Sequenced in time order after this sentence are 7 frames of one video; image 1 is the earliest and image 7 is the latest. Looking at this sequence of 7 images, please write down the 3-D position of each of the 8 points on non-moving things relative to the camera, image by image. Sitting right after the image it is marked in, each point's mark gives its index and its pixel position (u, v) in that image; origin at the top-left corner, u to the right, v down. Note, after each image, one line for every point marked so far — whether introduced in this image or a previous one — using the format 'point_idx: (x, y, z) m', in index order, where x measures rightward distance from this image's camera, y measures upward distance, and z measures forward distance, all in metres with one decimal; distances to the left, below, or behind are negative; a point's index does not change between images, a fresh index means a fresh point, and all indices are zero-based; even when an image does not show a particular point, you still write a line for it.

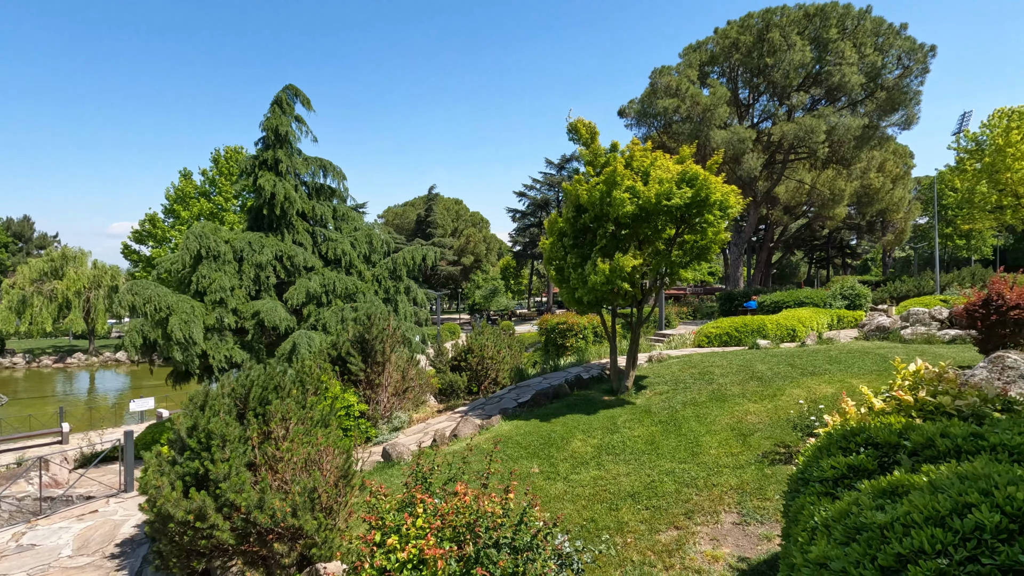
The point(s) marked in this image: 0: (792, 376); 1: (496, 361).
0: (+4.5, -1.4, +8.6) m
1: (-0.3, -1.5, +11.0) m
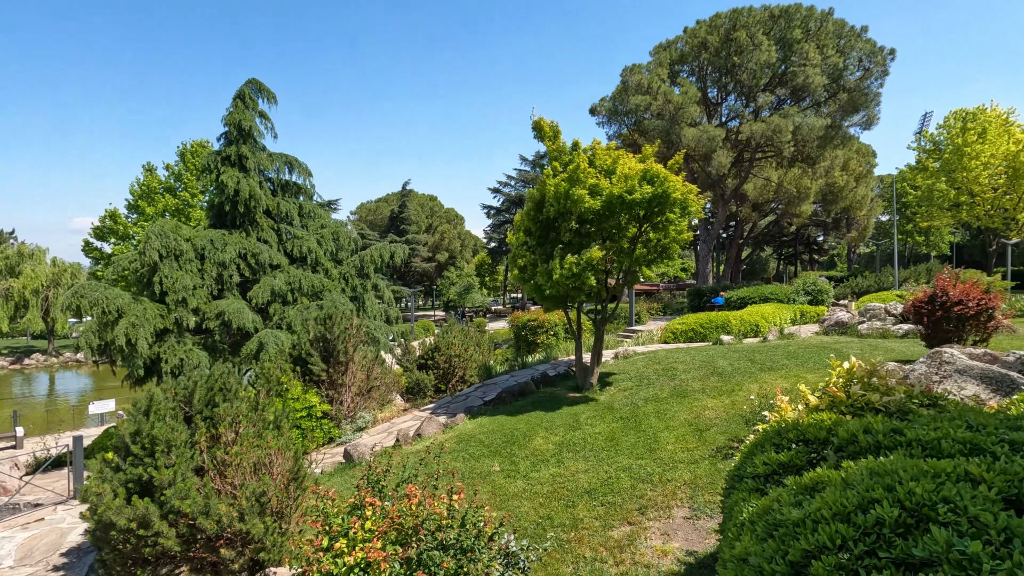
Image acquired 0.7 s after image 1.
0: (+3.9, -1.4, +8.8) m
1: (-1.0, -1.5, +11.0) m
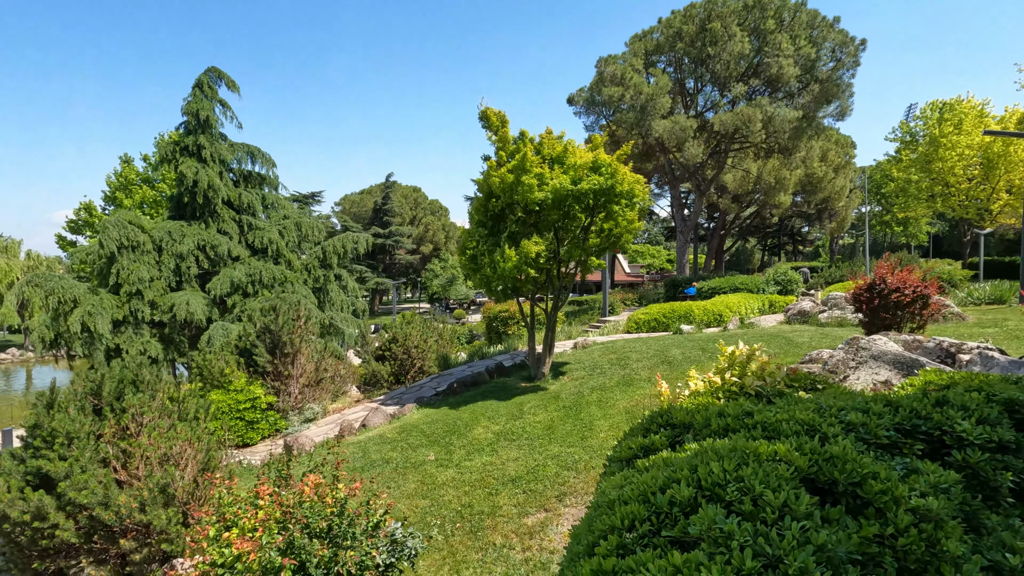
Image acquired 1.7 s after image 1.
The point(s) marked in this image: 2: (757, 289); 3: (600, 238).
0: (+3.1, -1.2, +8.8) m
1: (-1.8, -1.3, +11.0) m
2: (+8.9, 0.0, +19.4) m
3: (+1.5, +0.8, +8.8) m
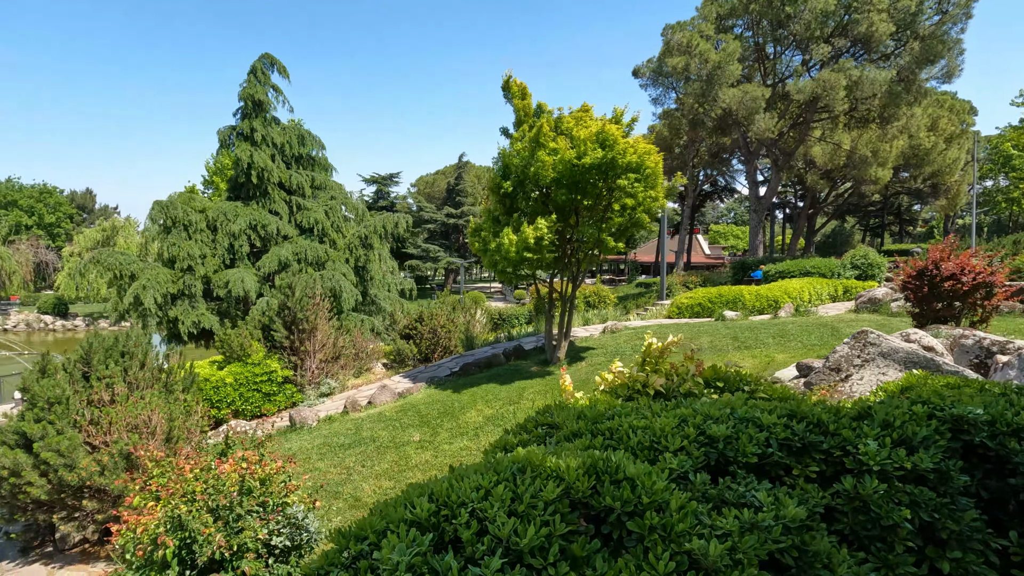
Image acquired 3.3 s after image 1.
0: (+3.2, -0.9, +8.2) m
1: (-1.3, -0.9, +11.0) m
2: (+10.6, +0.5, +17.7) m
3: (+1.7, +1.1, +8.3) m
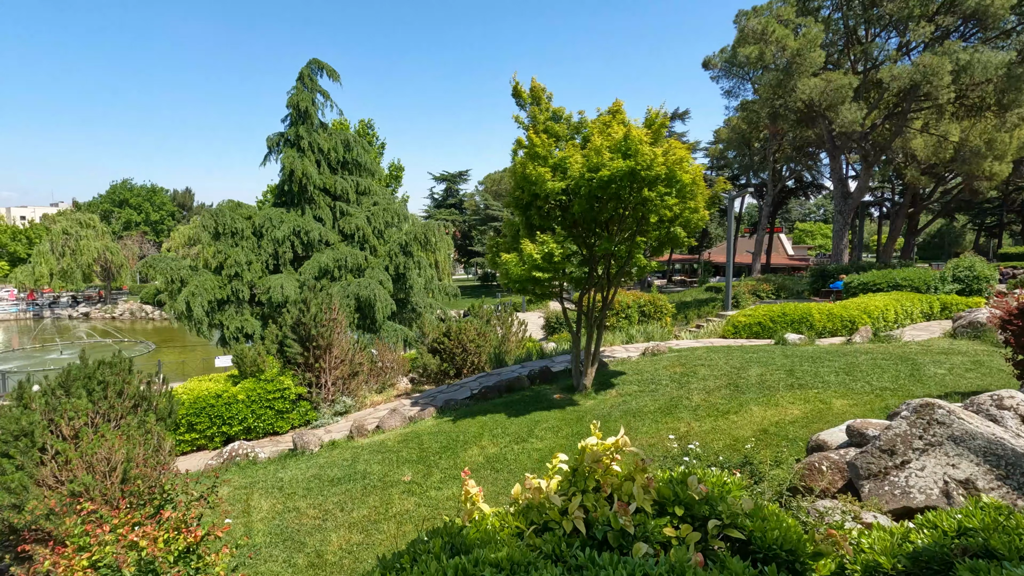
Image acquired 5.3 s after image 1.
0: (+3.4, -1.3, +7.0) m
1: (-0.7, -1.1, +10.5) m
2: (+12.0, +0.1, +15.5) m
3: (+2.0, +0.8, +7.4) m
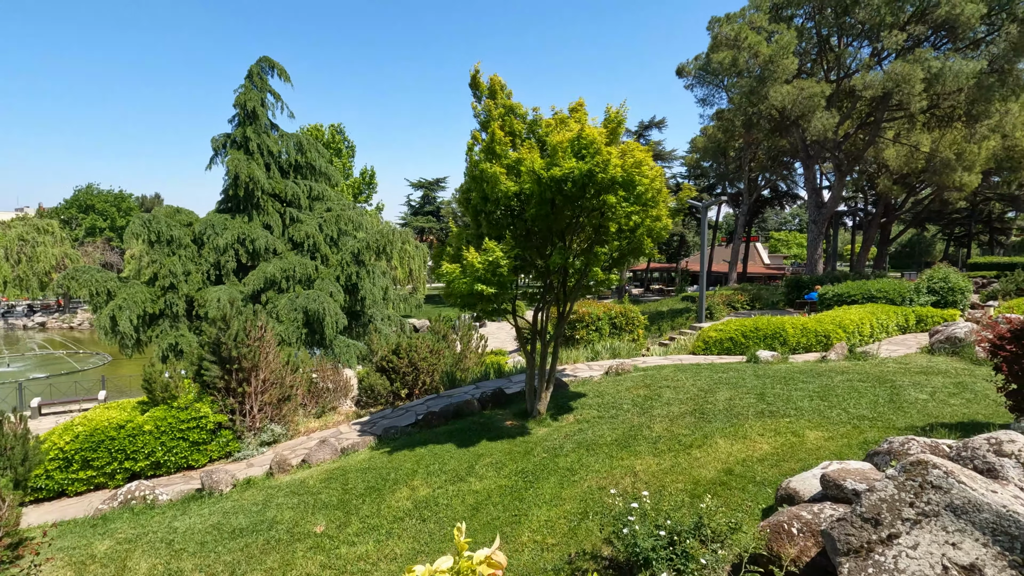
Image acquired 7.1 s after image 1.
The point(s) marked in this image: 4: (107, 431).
0: (+2.7, -1.5, +6.4) m
1: (-1.5, -1.4, +9.7) m
2: (+11.0, -0.3, +15.1) m
3: (+1.3, +0.6, +6.7) m
4: (-5.0, -1.8, +6.6) m
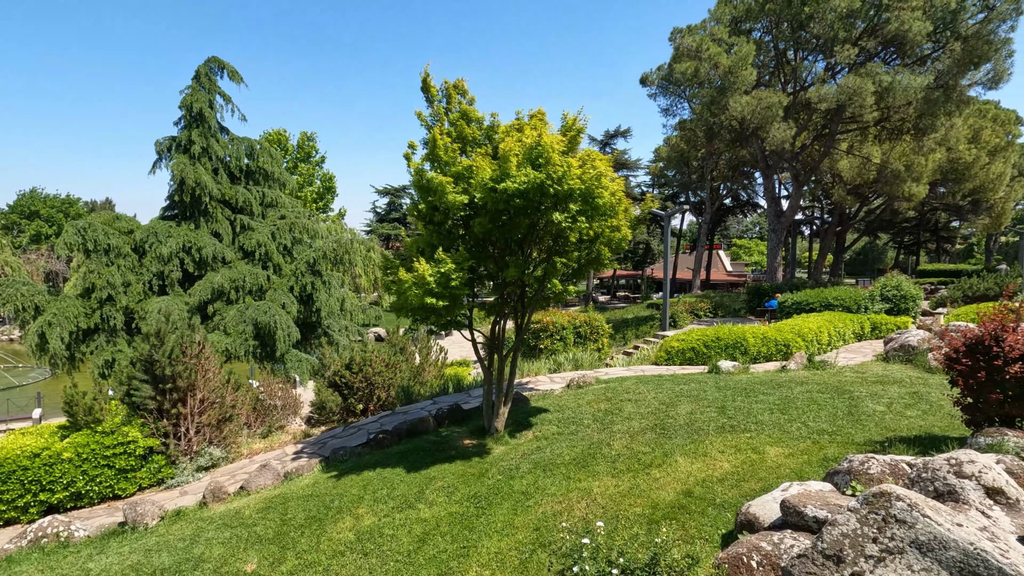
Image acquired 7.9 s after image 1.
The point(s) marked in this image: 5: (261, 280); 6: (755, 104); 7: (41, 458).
0: (+2.2, -1.7, +6.2) m
1: (-2.2, -1.6, +9.2) m
2: (+10.0, -0.5, +15.4) m
3: (+0.7, +0.4, +6.5) m
4: (-5.6, -1.9, +6.0) m
5: (-5.6, +0.2, +11.9) m
6: (+8.6, +6.4, +18.7) m
7: (-5.4, -2.0, +6.1) m
